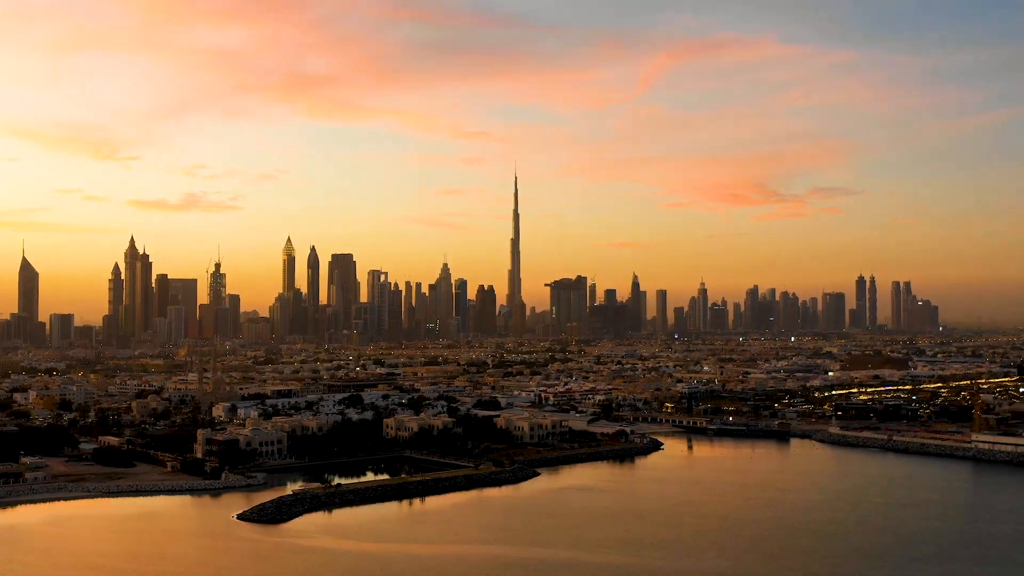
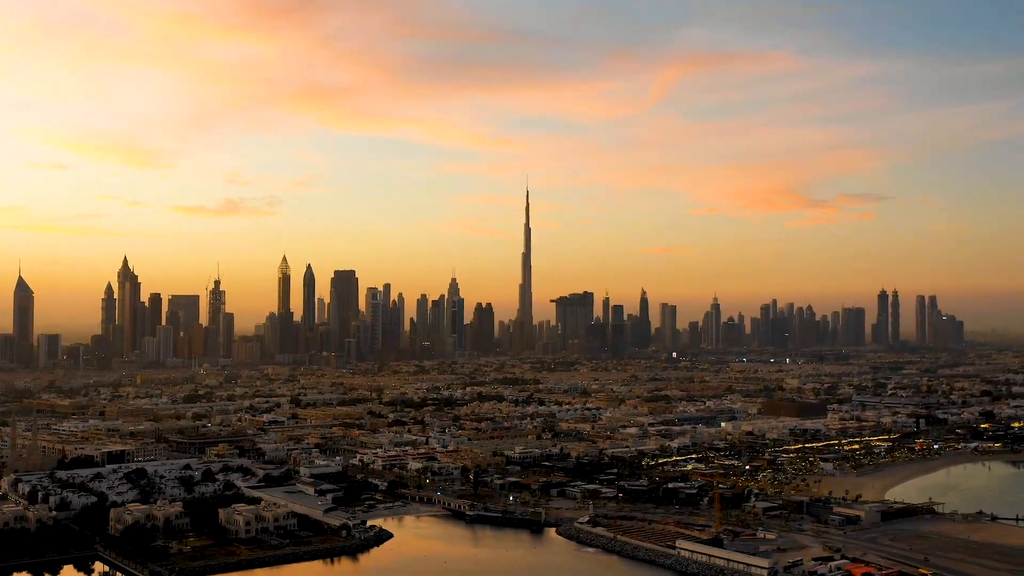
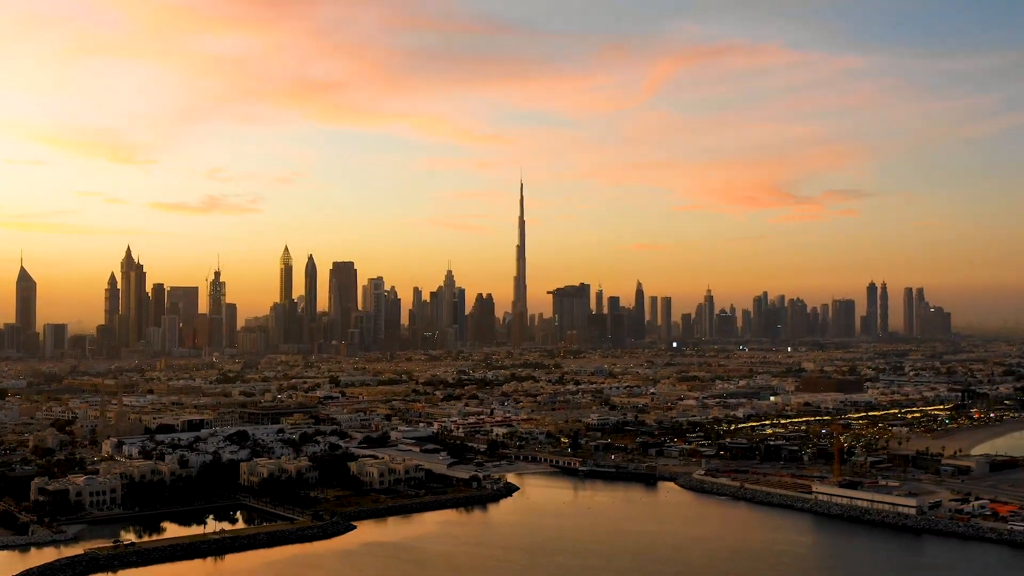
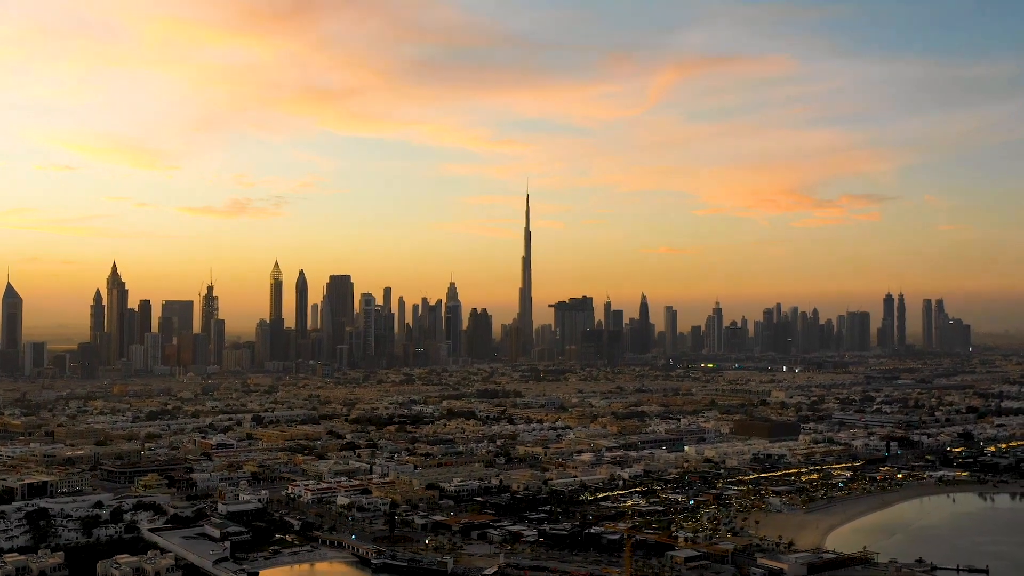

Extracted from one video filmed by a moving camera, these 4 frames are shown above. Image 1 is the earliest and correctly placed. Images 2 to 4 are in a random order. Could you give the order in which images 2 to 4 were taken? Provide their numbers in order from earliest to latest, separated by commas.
3, 2, 4
